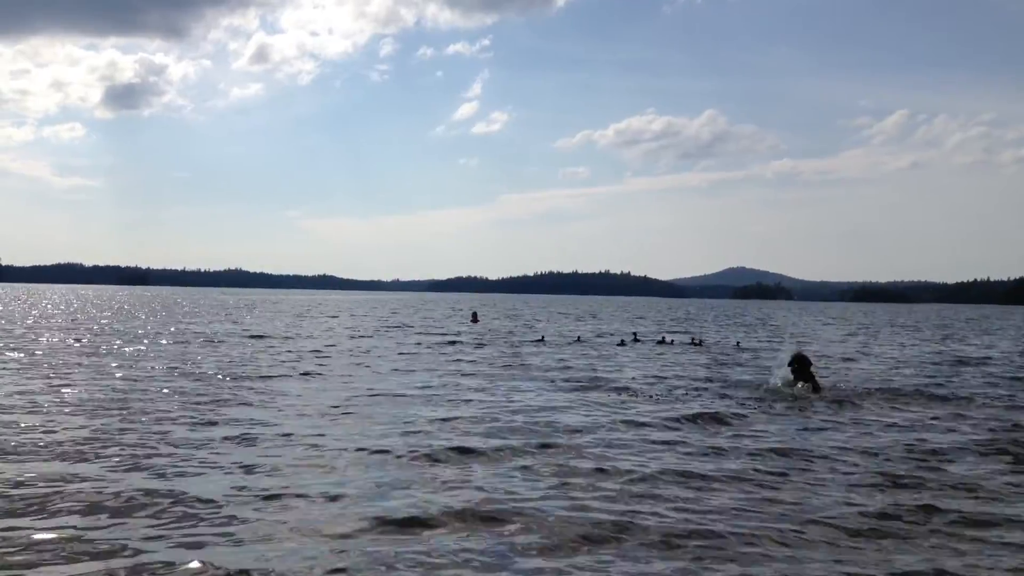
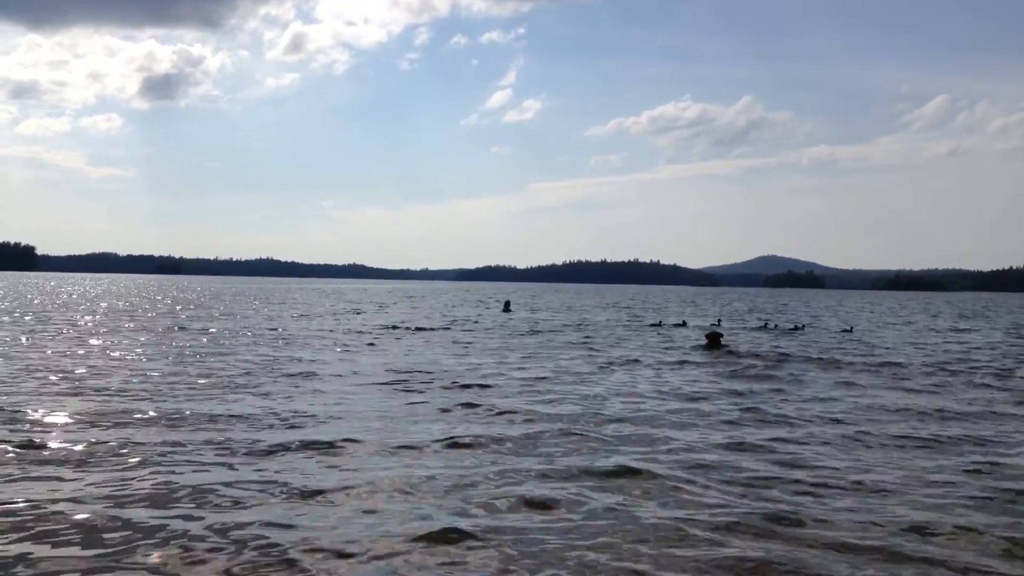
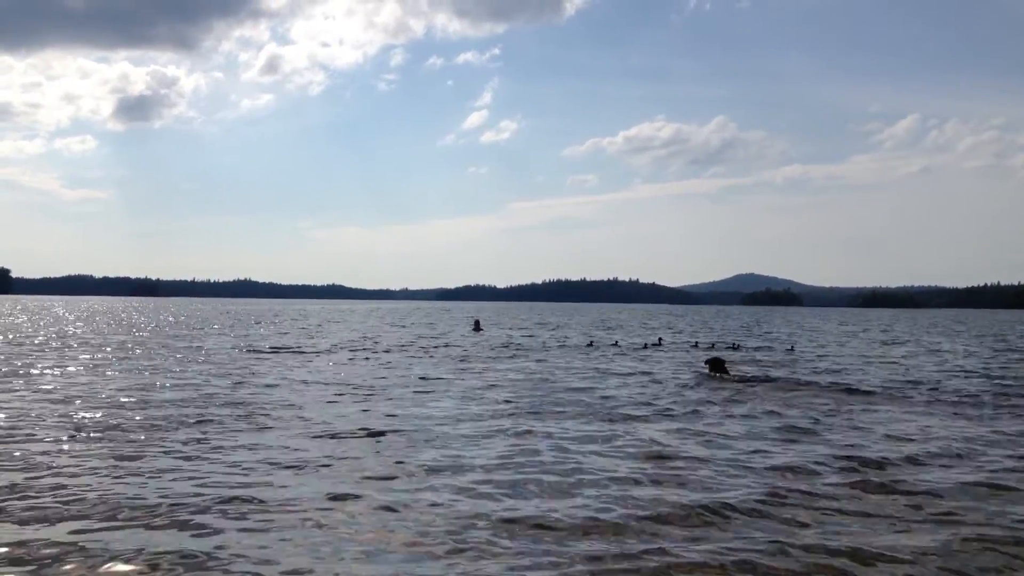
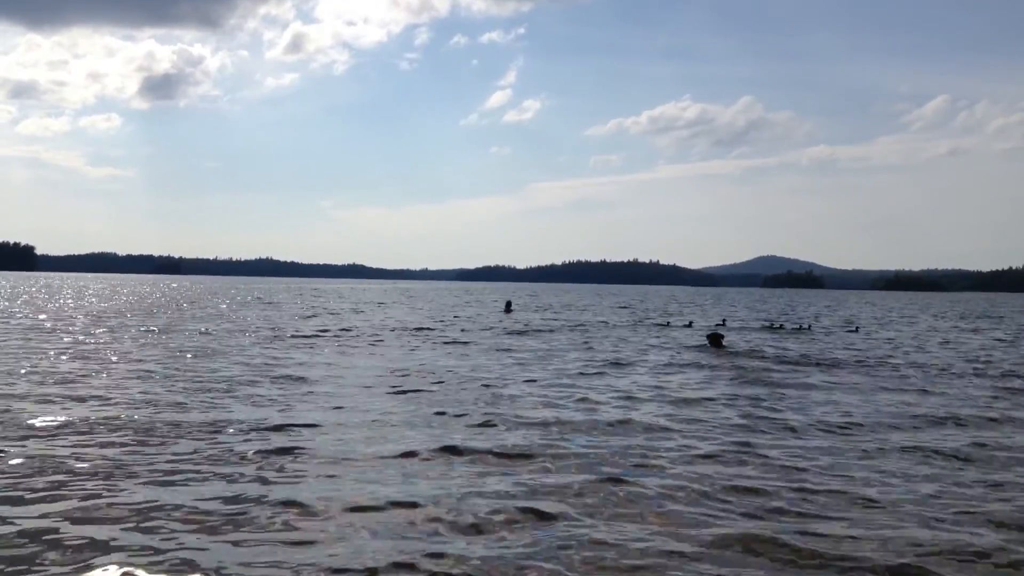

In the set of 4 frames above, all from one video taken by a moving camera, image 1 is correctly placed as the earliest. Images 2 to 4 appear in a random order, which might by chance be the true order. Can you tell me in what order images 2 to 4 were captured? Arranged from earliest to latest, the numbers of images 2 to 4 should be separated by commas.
3, 2, 4
